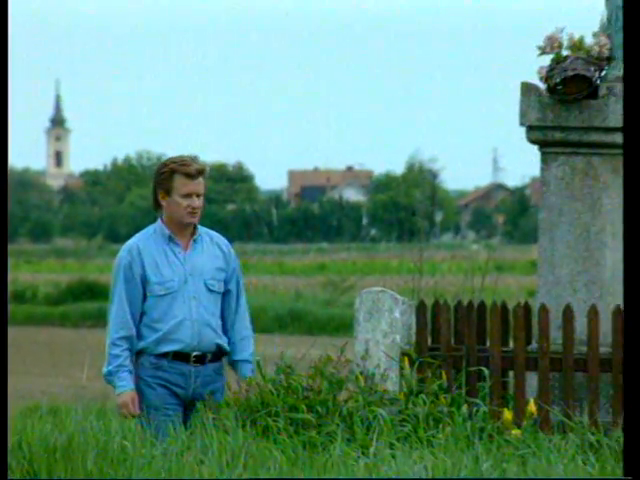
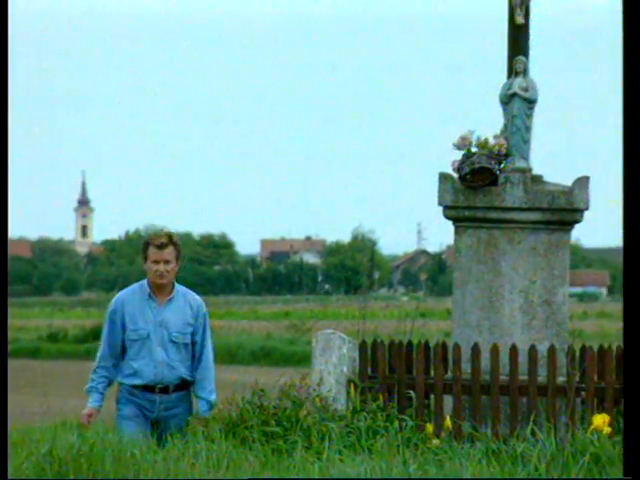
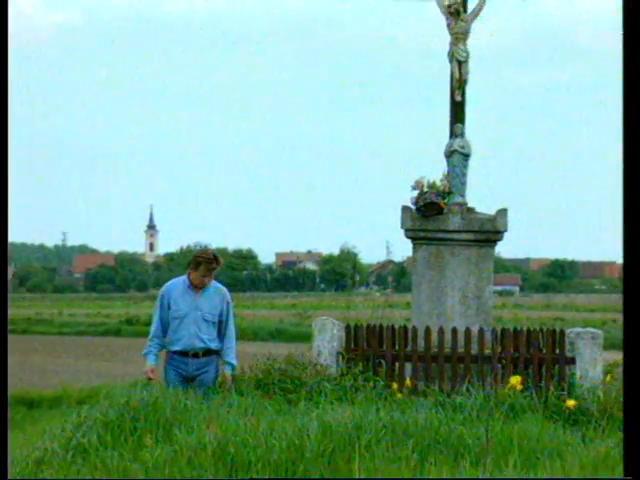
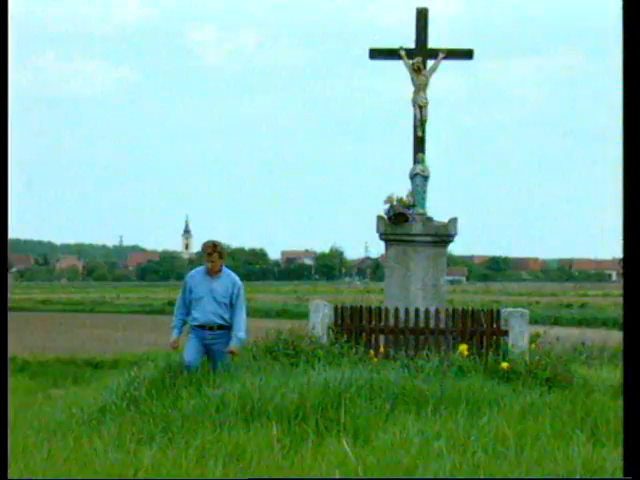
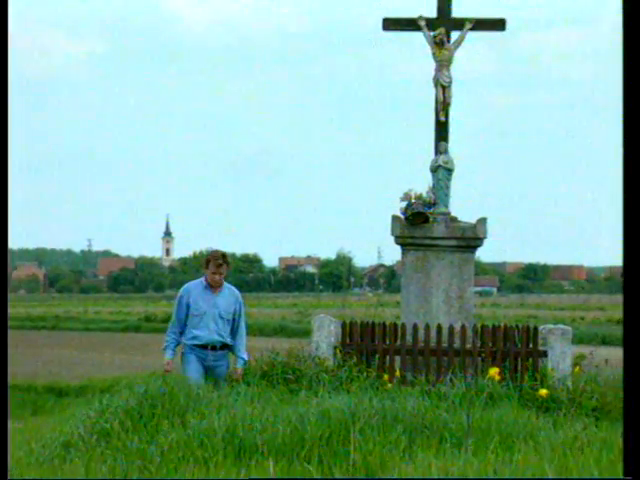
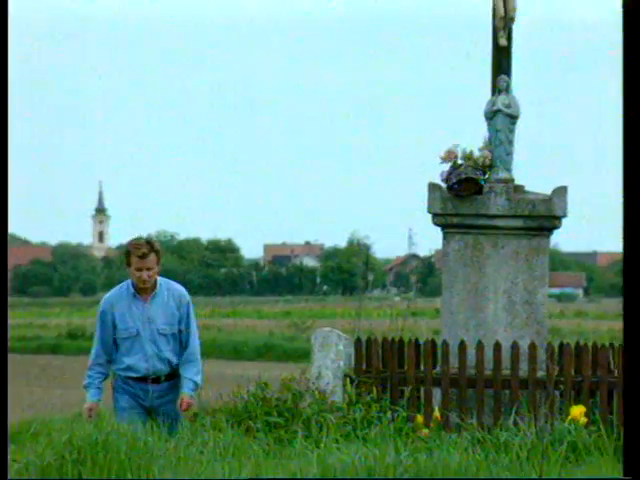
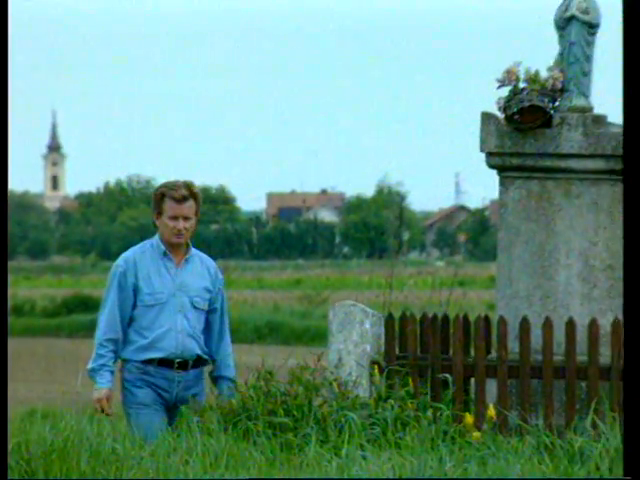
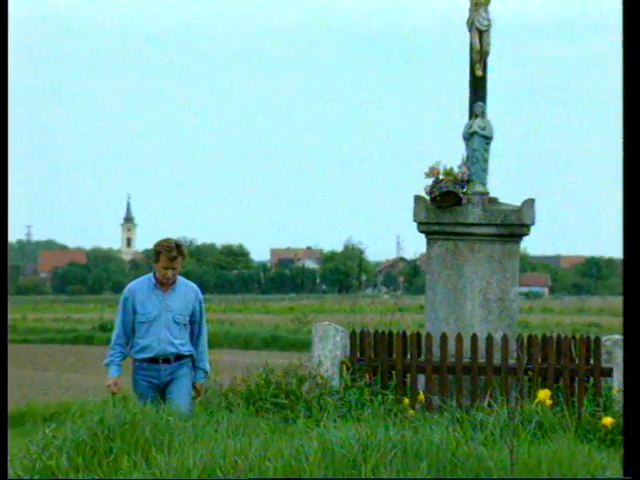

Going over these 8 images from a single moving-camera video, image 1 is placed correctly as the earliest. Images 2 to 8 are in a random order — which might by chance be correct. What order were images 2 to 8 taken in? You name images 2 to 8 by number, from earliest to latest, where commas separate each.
7, 2, 6, 8, 3, 5, 4
